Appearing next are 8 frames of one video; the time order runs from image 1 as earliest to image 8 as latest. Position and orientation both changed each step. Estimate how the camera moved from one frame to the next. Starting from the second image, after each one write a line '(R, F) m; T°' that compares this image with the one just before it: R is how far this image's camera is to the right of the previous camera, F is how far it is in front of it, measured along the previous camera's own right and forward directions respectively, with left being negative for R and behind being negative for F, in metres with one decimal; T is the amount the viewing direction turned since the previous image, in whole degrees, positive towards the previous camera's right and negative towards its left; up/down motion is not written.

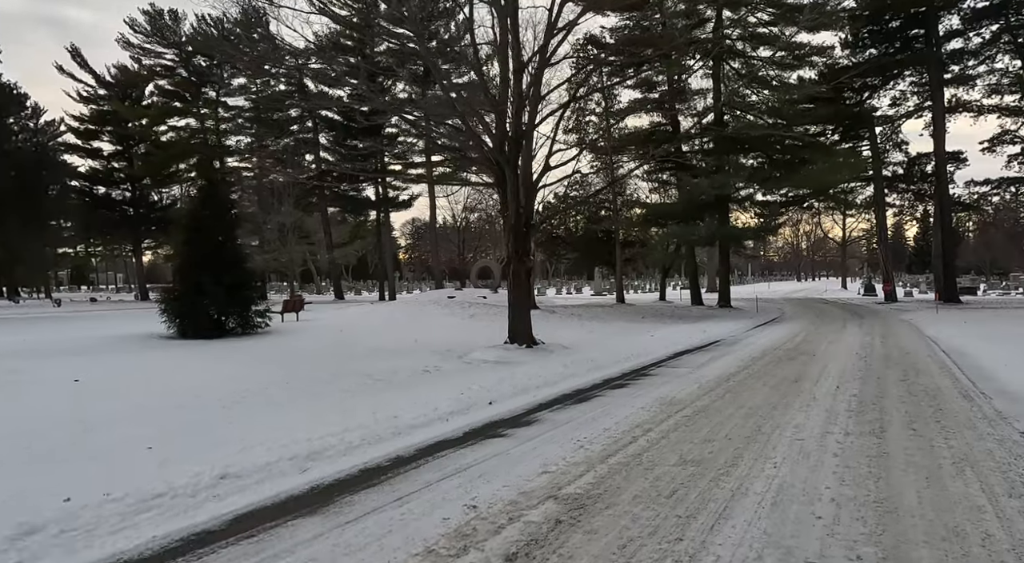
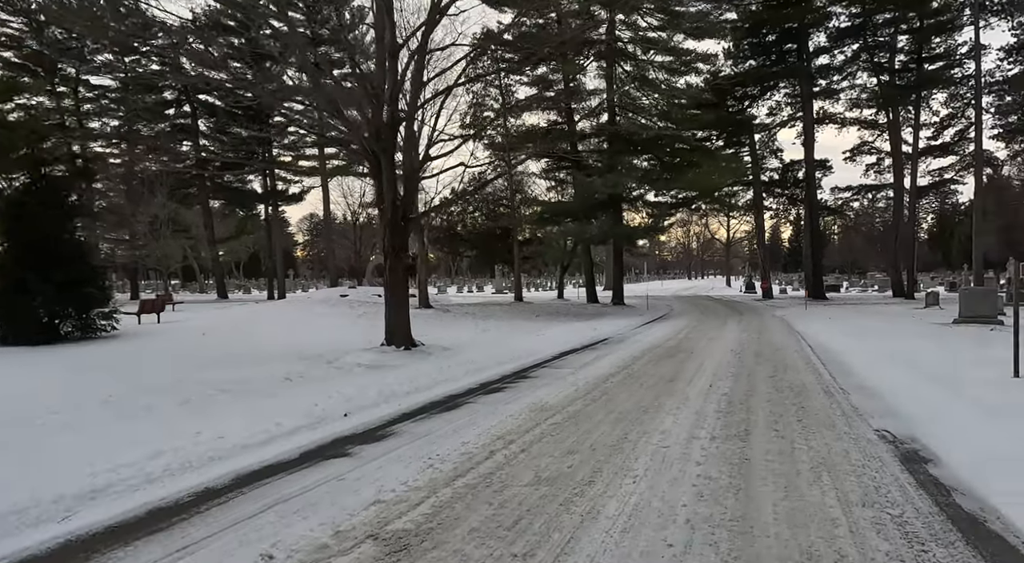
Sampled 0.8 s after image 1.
(+0.2, +0.3) m; +9°
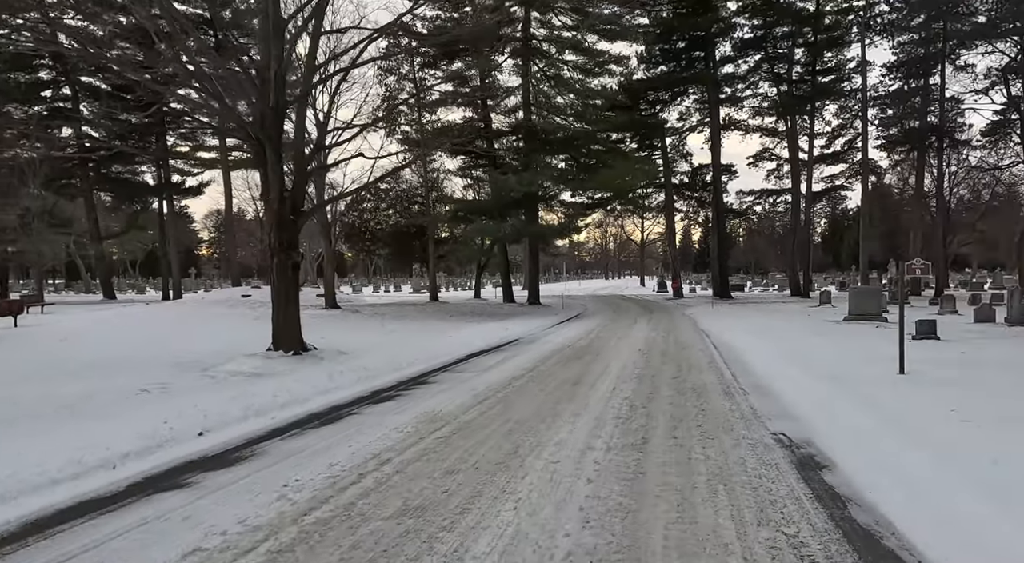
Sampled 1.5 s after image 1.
(+0.2, +0.3) m; +7°
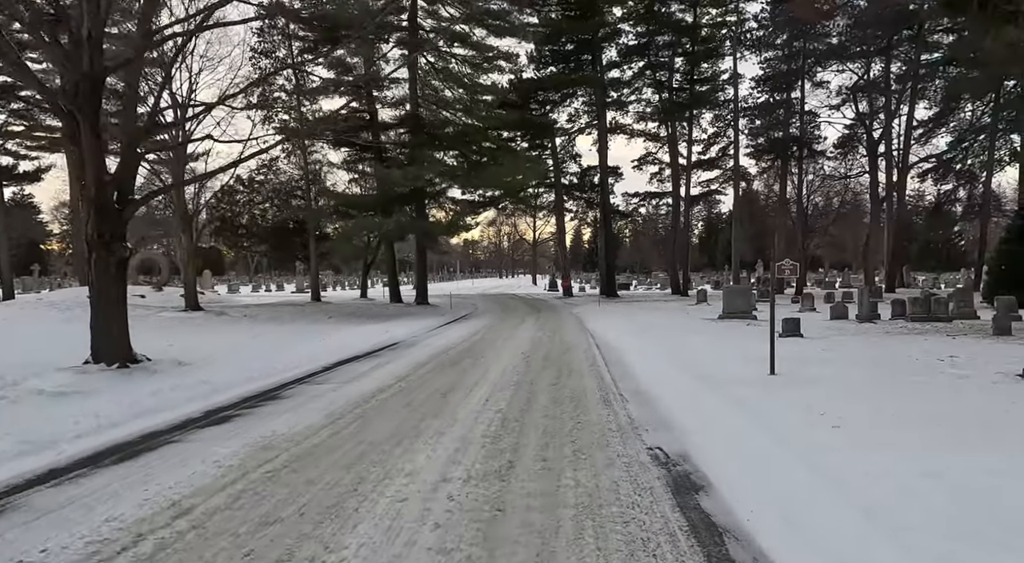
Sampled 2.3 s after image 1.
(+0.2, +0.4) m; +9°
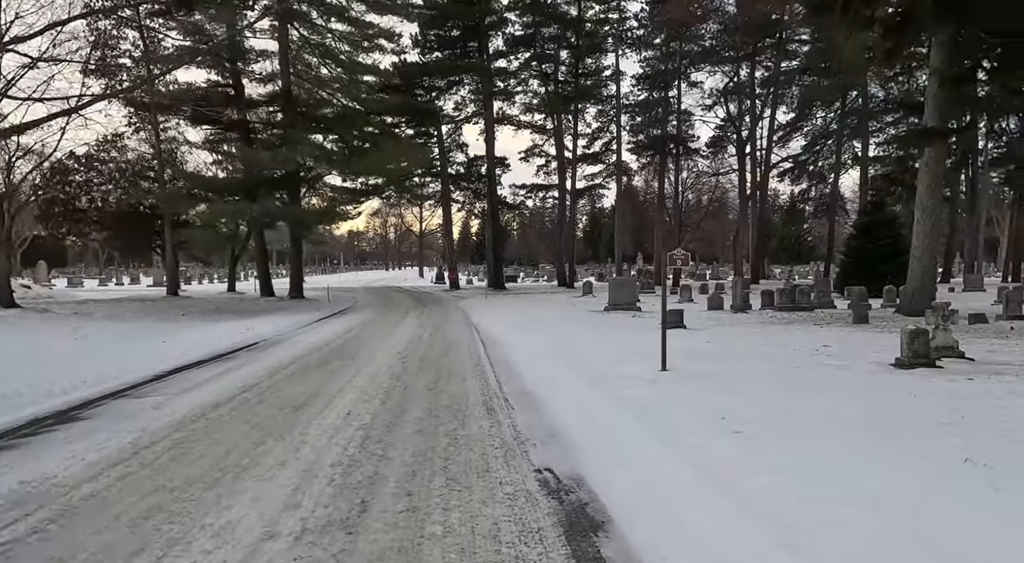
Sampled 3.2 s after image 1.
(+0.1, +0.7) m; +10°
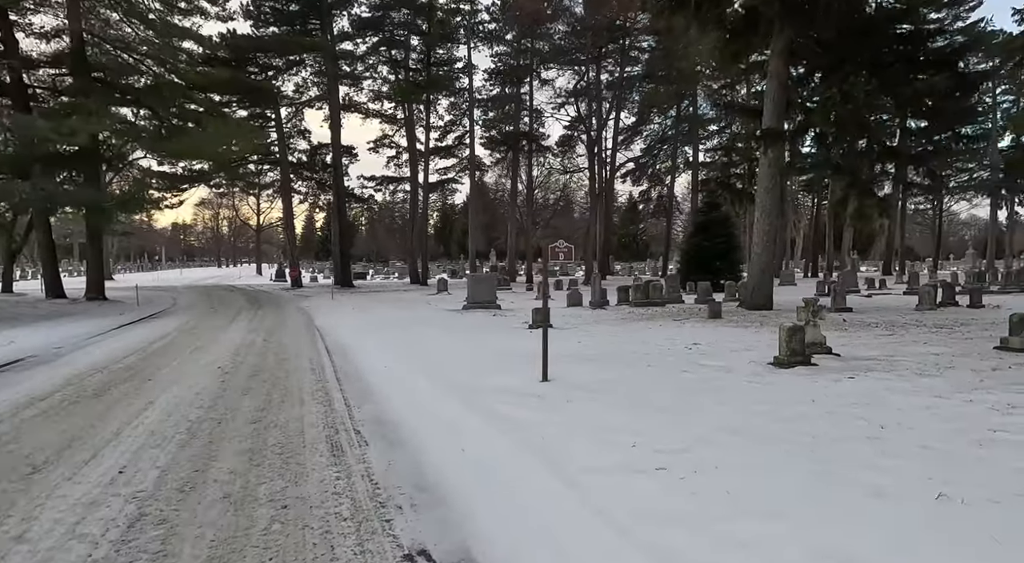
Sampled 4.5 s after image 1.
(0.0, +1.2) m; +13°
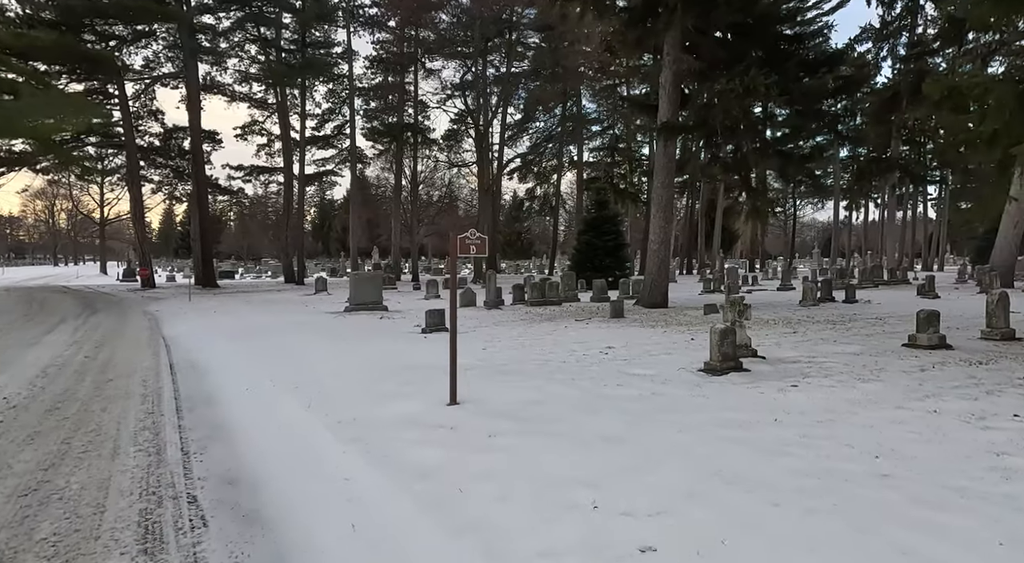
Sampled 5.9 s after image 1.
(-0.1, +1.3) m; +10°
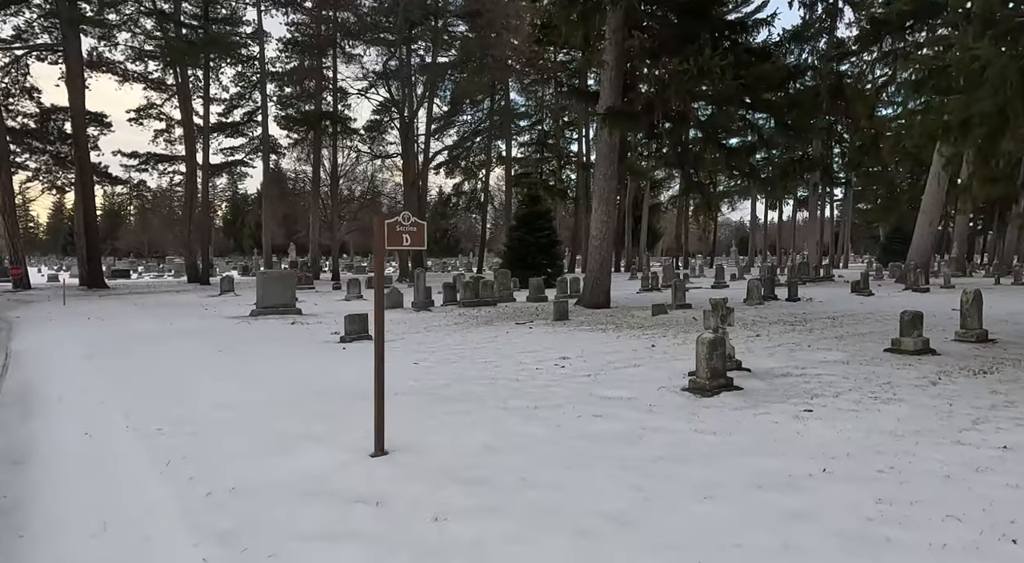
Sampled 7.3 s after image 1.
(-0.1, +1.5) m; +7°
